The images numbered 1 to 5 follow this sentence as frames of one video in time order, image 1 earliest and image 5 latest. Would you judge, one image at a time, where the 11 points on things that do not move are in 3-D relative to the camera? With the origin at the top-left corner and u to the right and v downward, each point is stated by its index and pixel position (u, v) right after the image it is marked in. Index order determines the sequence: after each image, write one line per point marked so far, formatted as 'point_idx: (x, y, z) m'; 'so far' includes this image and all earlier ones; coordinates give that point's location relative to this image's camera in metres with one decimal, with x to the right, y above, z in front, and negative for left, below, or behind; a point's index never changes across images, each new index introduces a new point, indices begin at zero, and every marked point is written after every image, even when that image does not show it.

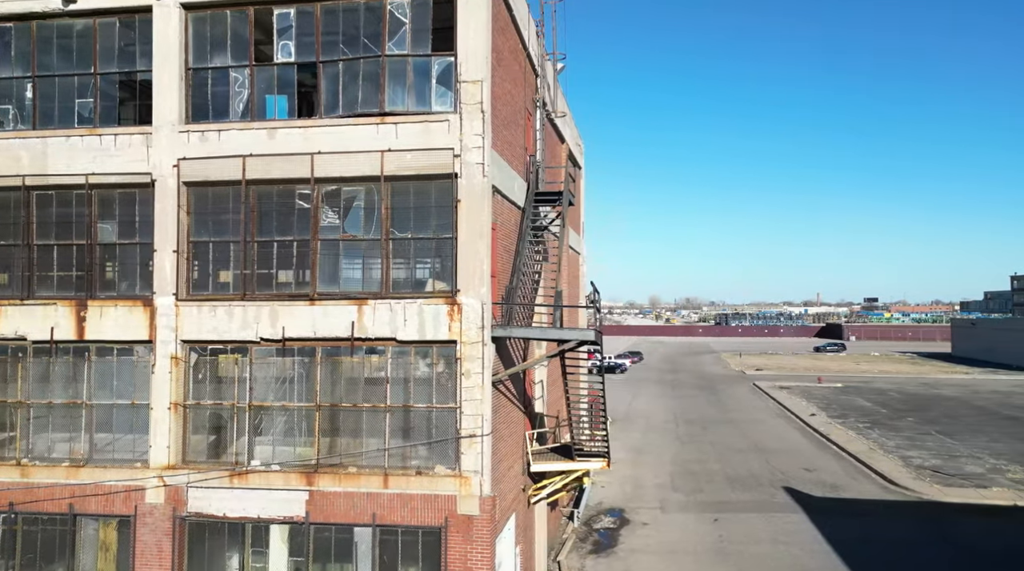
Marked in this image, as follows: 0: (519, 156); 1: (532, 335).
0: (+0.2, +2.7, +17.3) m
1: (+0.3, -0.8, +14.2) m
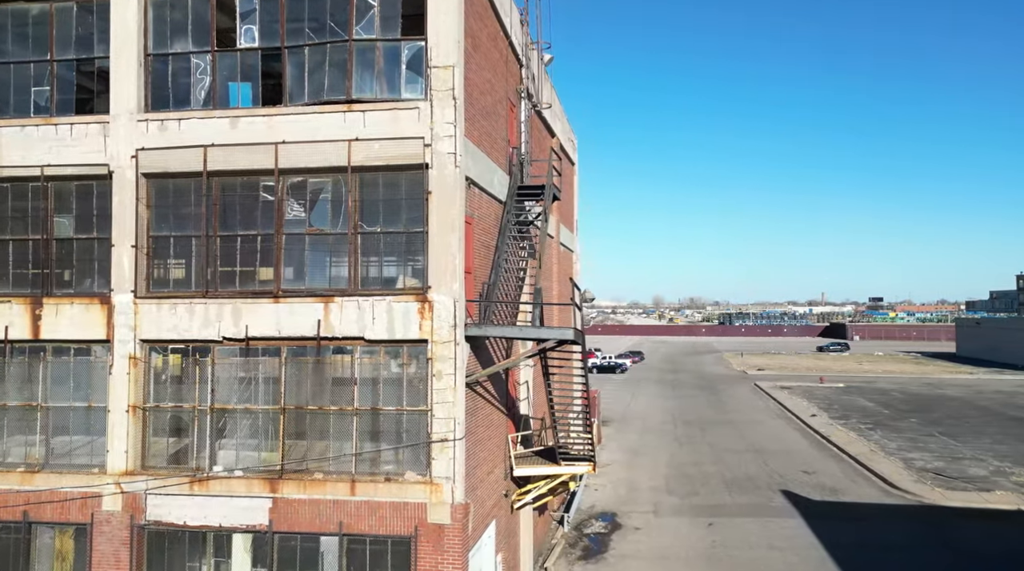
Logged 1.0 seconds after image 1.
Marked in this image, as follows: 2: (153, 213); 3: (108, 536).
0: (-0.2, +2.7, +16.6) m
1: (-0.1, -0.8, +13.5) m
2: (-5.8, +1.2, +13.6) m
3: (-6.4, -4.0, +13.2) m
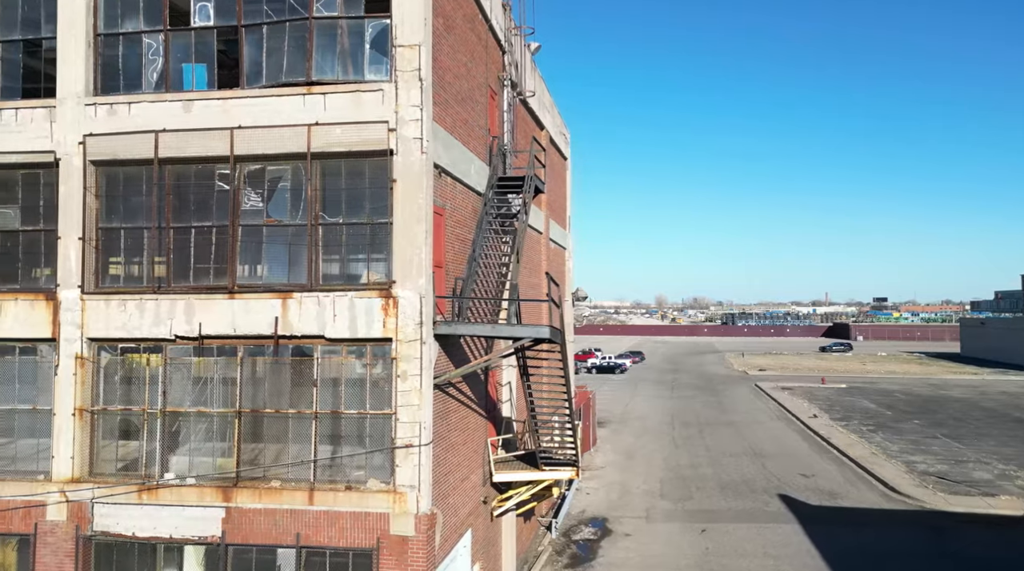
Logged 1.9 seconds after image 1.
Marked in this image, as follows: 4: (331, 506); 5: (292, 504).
0: (-0.6, +2.8, +15.8) m
1: (-0.5, -0.7, +12.6) m
2: (-6.2, +1.2, +12.7) m
3: (-6.8, -3.9, +12.3) m
4: (-2.6, -3.1, +11.8) m
5: (-3.1, -3.1, +11.8) m
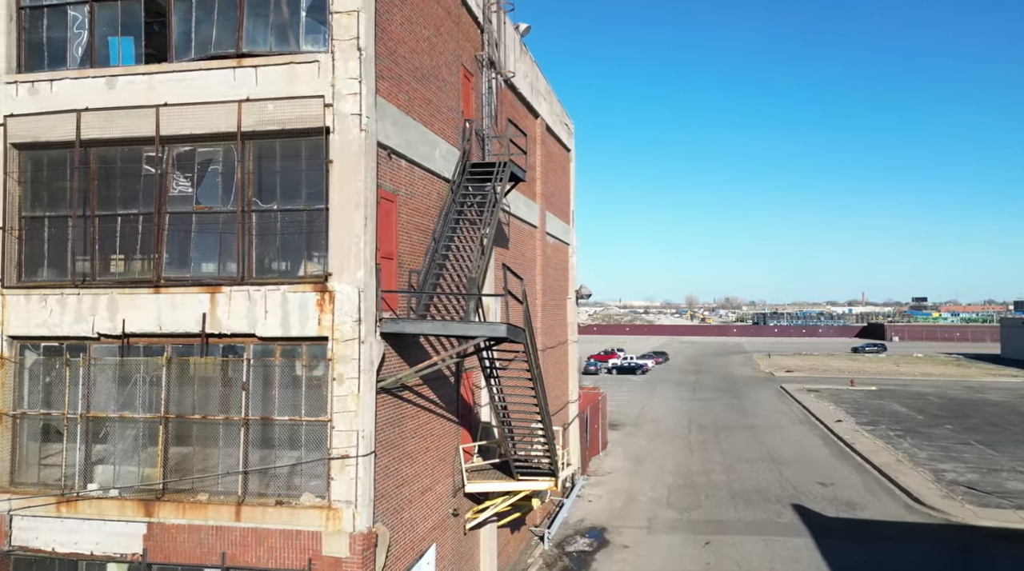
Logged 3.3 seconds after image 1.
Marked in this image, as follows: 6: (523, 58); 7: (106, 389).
0: (-1.1, +2.9, +14.6) m
1: (-1.1, -0.6, +11.4) m
2: (-6.8, +1.3, +11.7) m
3: (-7.4, -3.8, +11.4) m
4: (-3.2, -3.0, +10.6) m
5: (-3.8, -3.0, +10.7) m
6: (+0.3, +5.4, +19.9) m
7: (-5.5, -1.4, +11.4) m
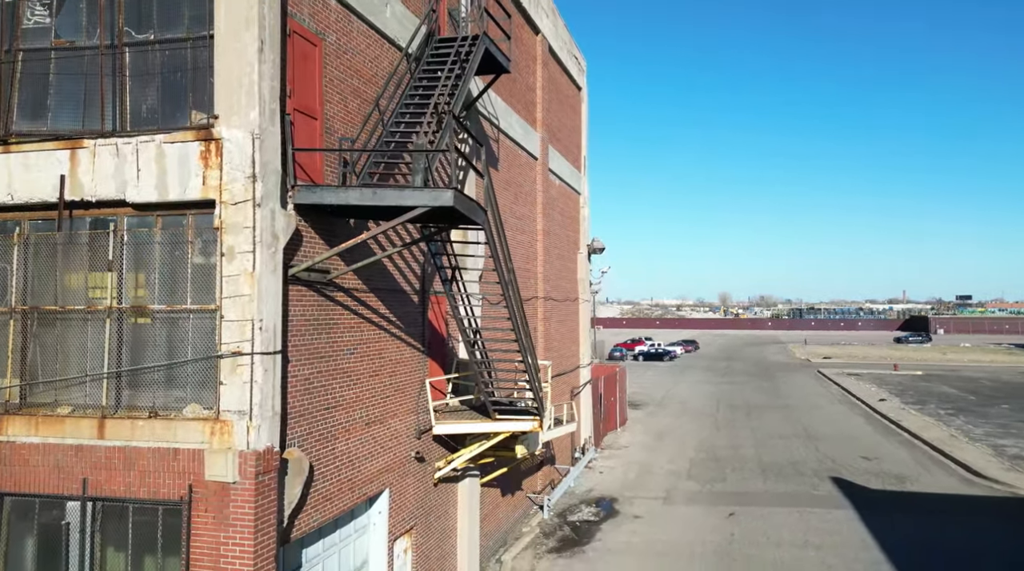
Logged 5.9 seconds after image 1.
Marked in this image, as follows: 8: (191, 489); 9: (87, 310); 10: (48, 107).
0: (-1.5, +4.4, +12.1) m
1: (-1.6, +0.9, +8.9) m
2: (-7.4, +2.8, +9.5) m
3: (-7.9, -2.3, +9.1) m
4: (-3.7, -1.5, +8.2) m
5: (-4.3, -1.5, +8.3) m
6: (+0.1, +6.9, +17.4) m
7: (-6.0, +0.1, +9.0) m
8: (-3.1, -1.9, +8.0) m
9: (-4.3, -0.3, +8.6) m
10: (-4.8, +1.9, +8.8) m
